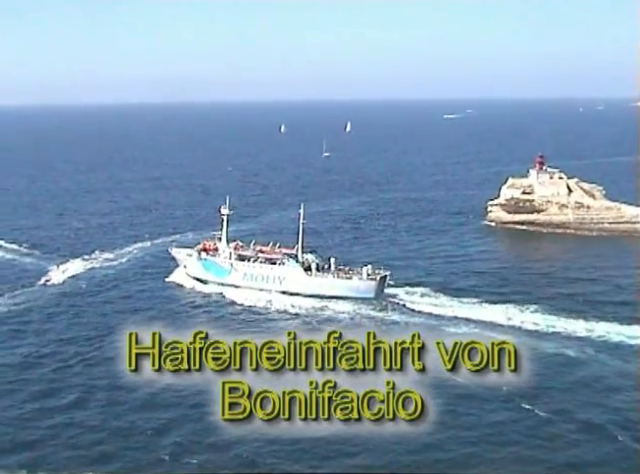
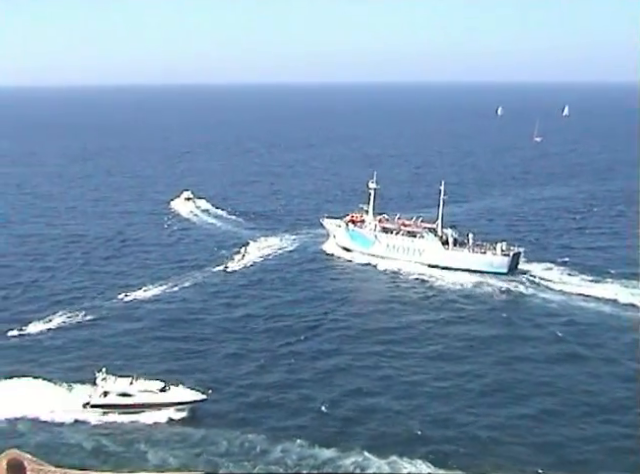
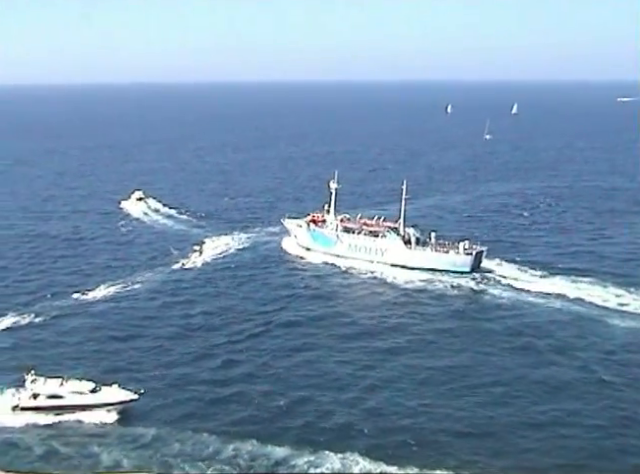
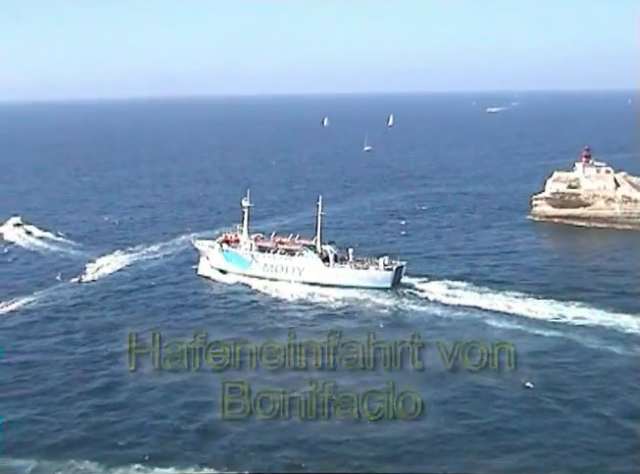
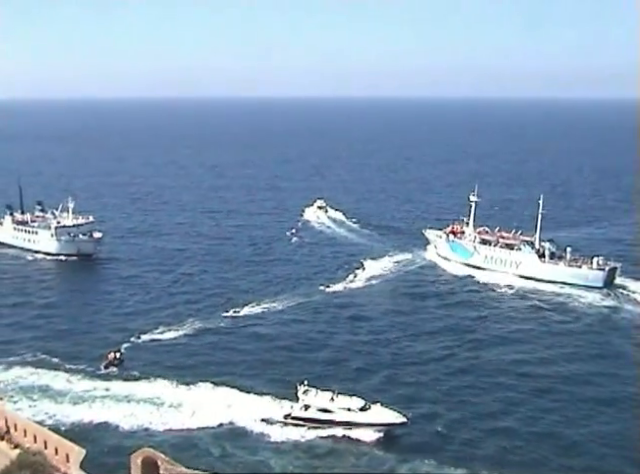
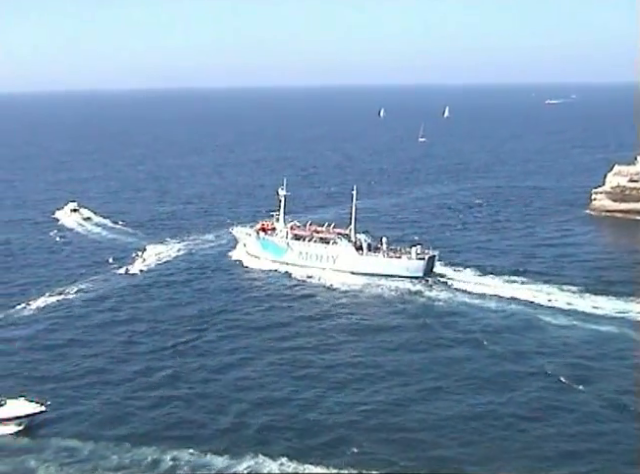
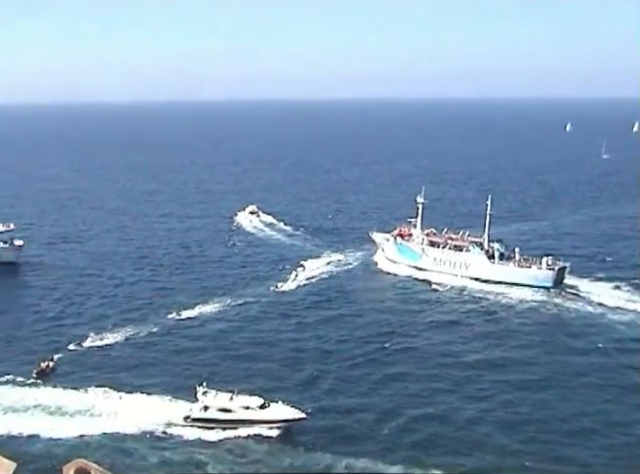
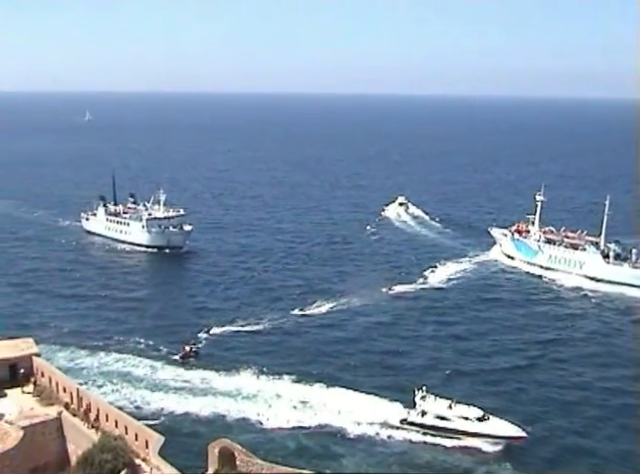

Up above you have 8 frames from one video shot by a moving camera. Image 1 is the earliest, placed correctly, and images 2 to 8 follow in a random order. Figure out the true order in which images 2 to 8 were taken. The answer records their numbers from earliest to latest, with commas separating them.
4, 6, 3, 2, 7, 5, 8
